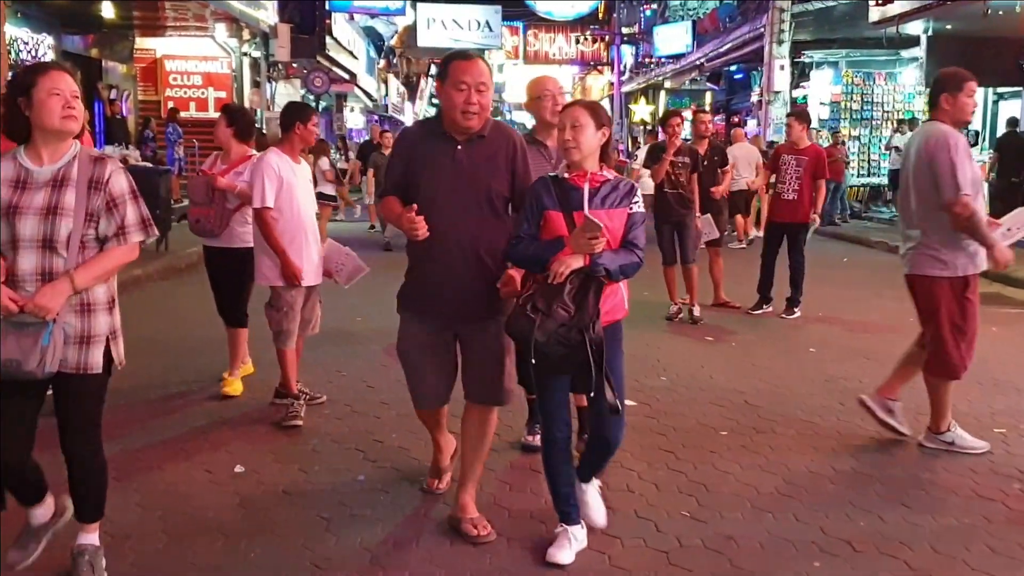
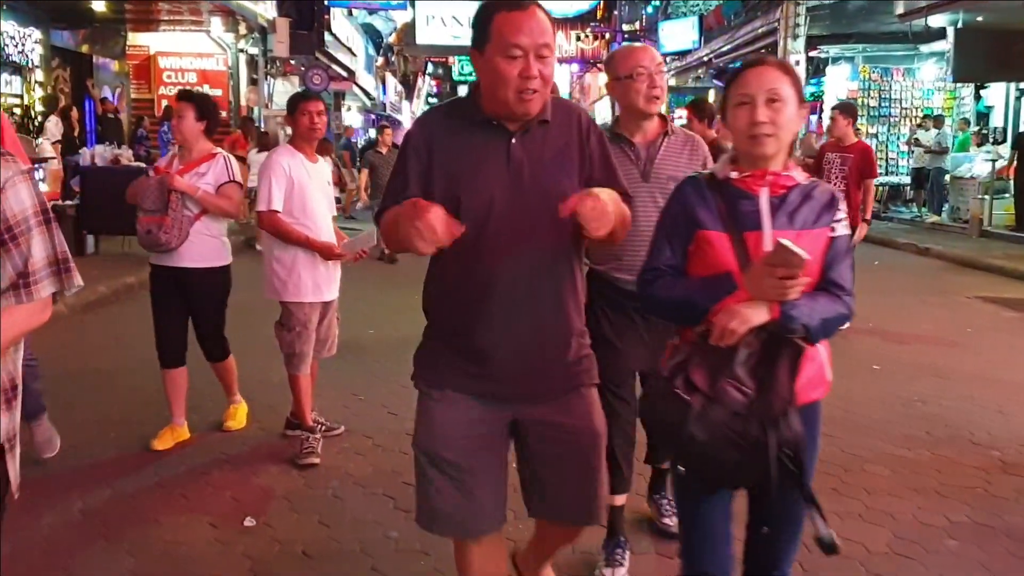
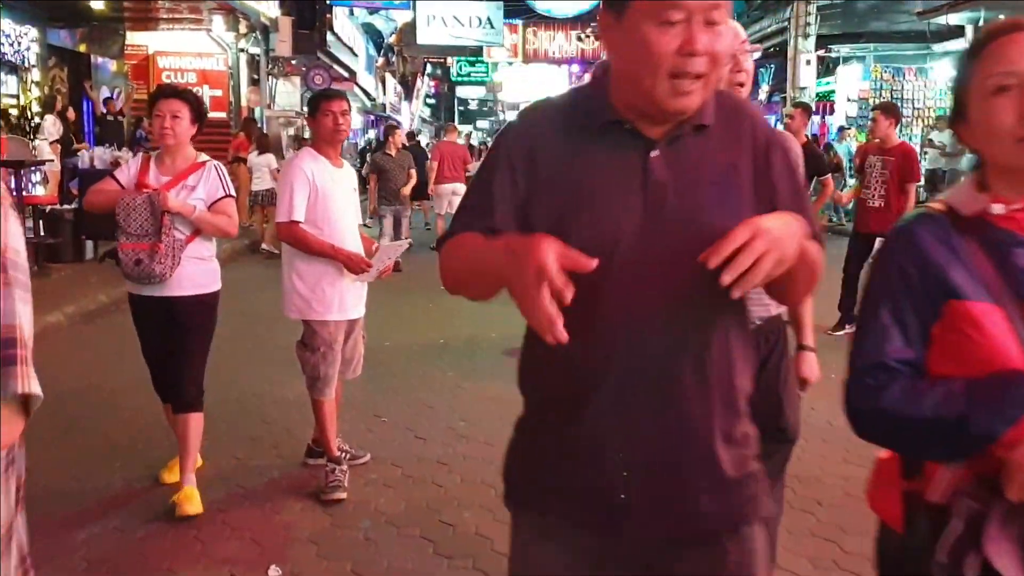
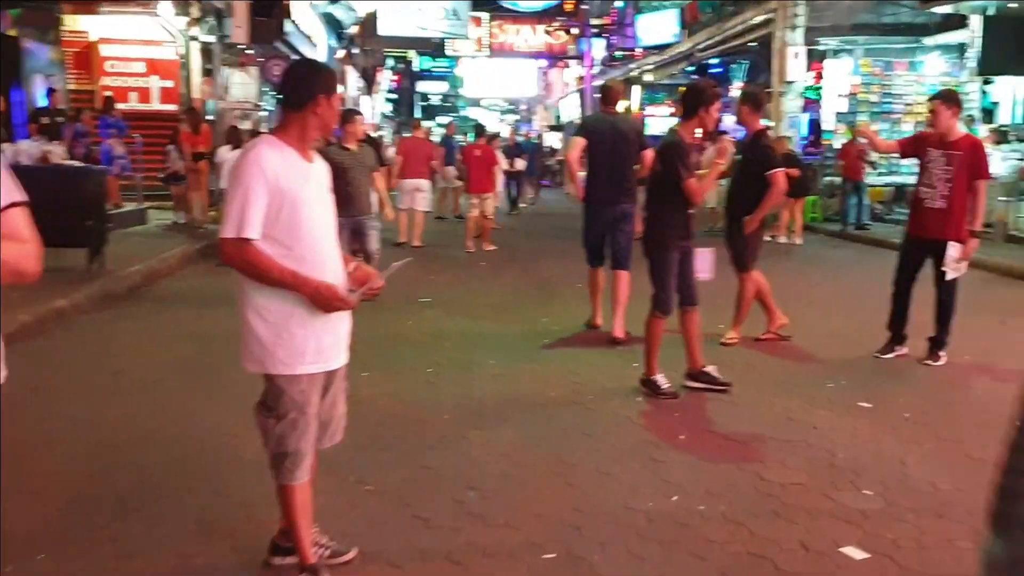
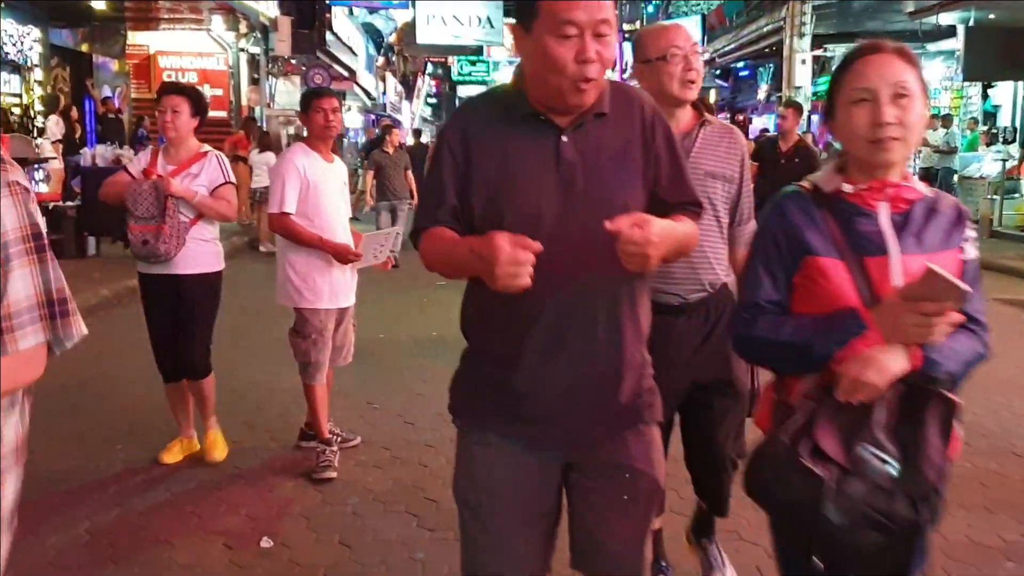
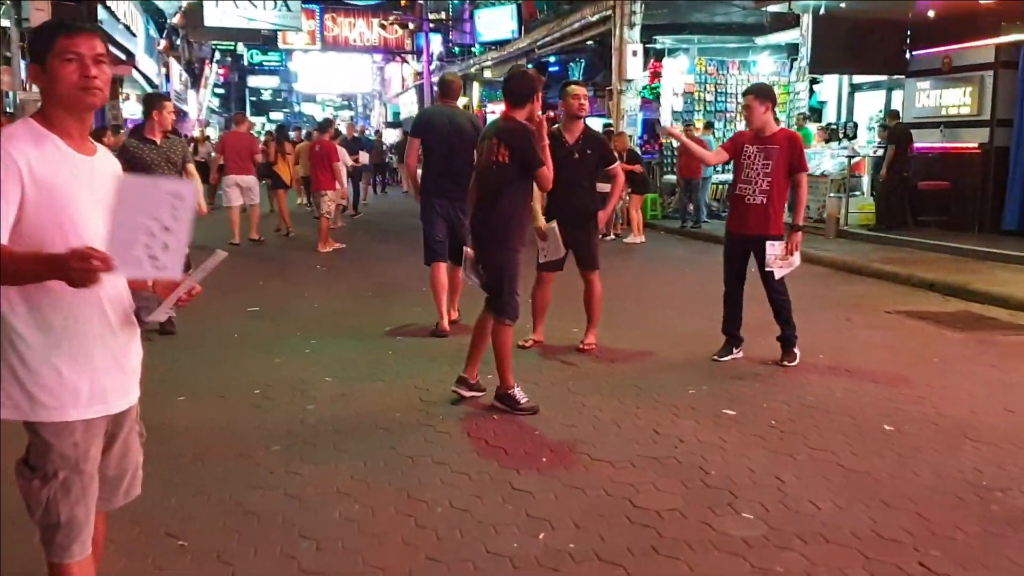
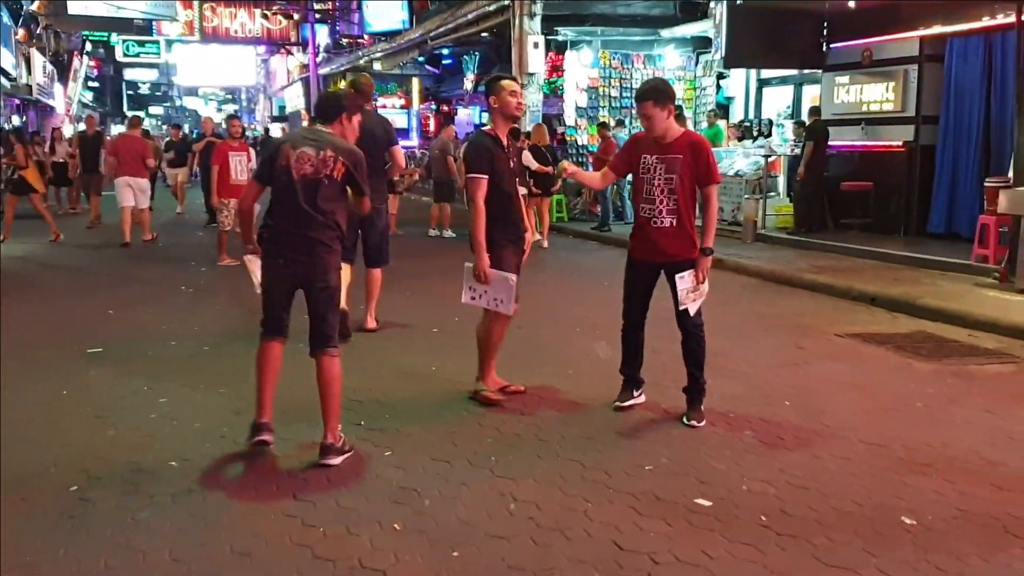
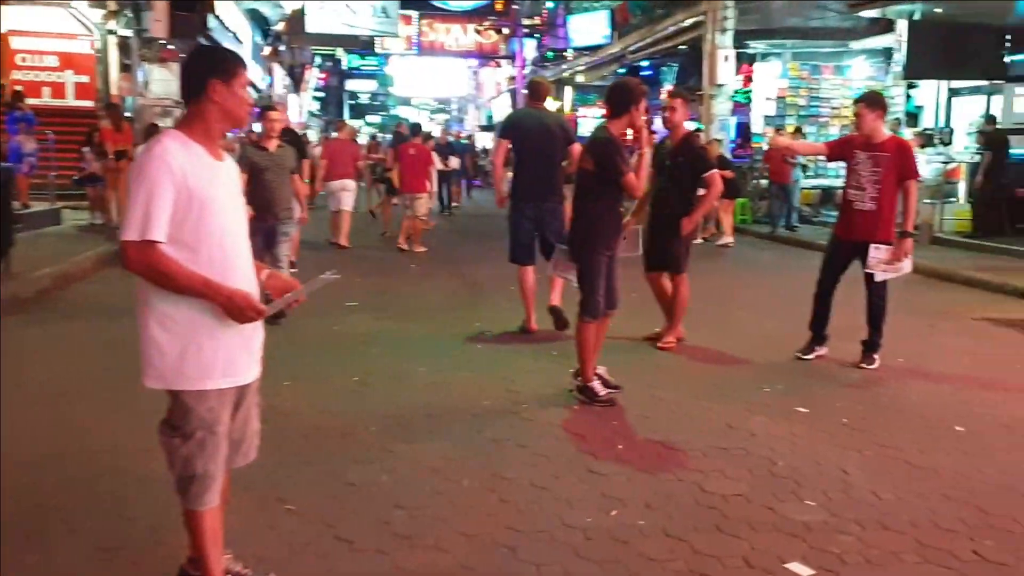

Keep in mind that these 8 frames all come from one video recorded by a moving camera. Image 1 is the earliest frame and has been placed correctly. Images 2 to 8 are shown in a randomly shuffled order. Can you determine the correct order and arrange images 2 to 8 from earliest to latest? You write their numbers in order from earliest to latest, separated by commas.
2, 5, 3, 4, 8, 6, 7
